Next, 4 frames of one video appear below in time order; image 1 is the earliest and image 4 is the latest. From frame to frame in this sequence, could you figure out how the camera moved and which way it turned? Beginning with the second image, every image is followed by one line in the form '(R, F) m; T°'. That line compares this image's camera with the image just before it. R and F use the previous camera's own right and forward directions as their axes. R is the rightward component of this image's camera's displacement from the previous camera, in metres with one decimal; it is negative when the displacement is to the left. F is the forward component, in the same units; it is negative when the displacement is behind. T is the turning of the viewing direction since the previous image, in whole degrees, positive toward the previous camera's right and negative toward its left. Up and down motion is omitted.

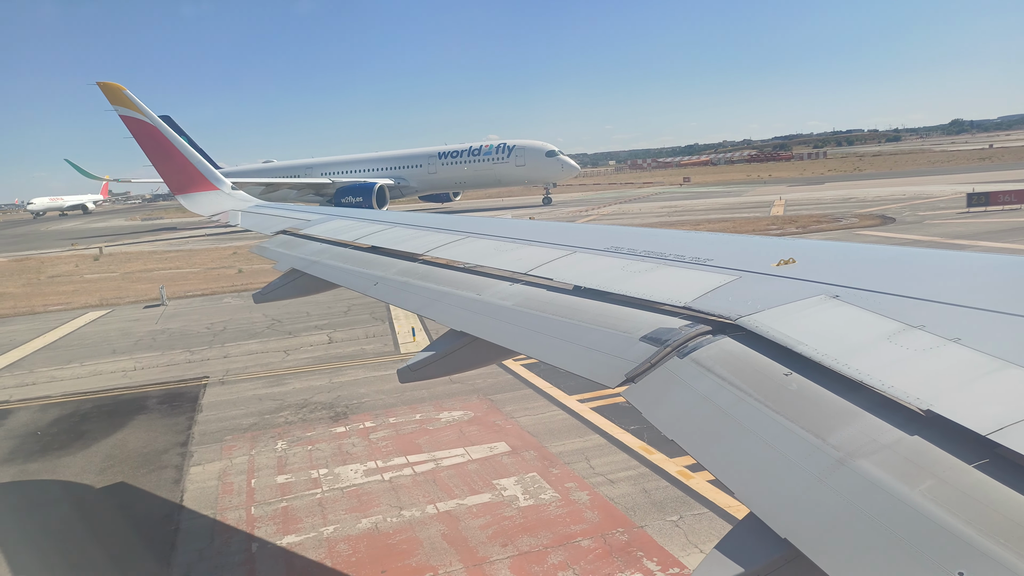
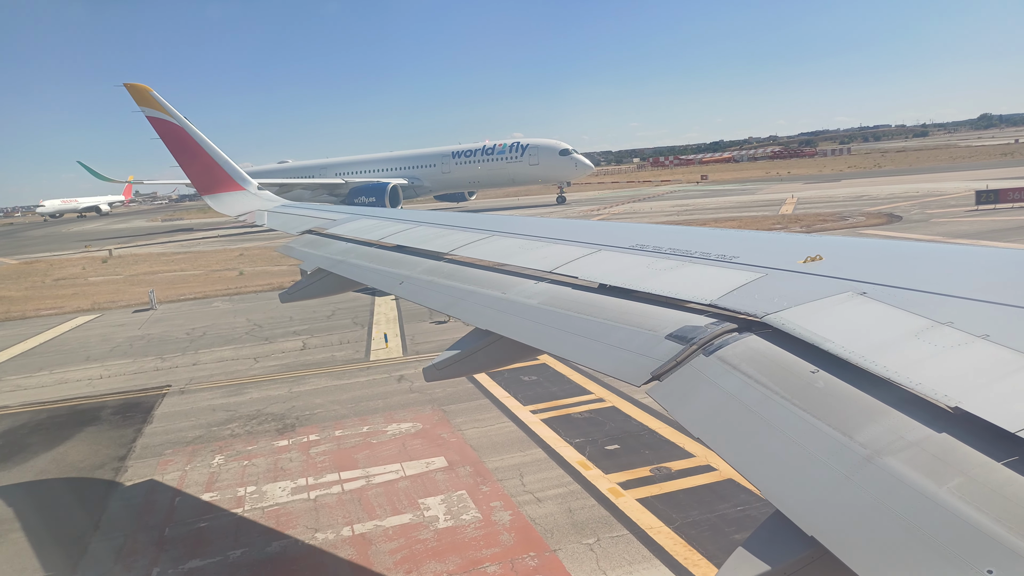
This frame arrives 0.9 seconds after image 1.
(+0.9, +0.3) m; -1°
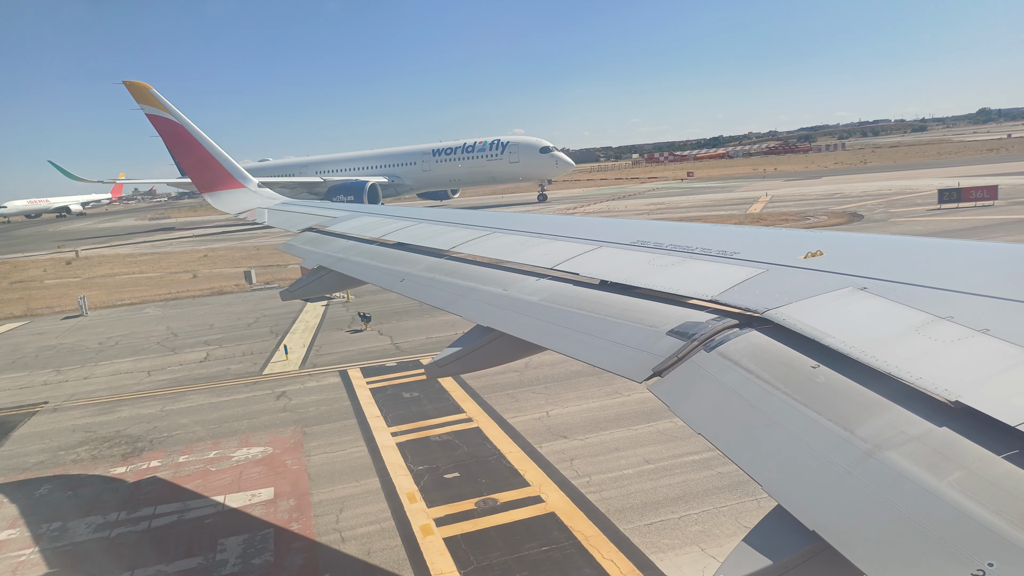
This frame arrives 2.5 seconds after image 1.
(+1.7, +0.4) m; +1°
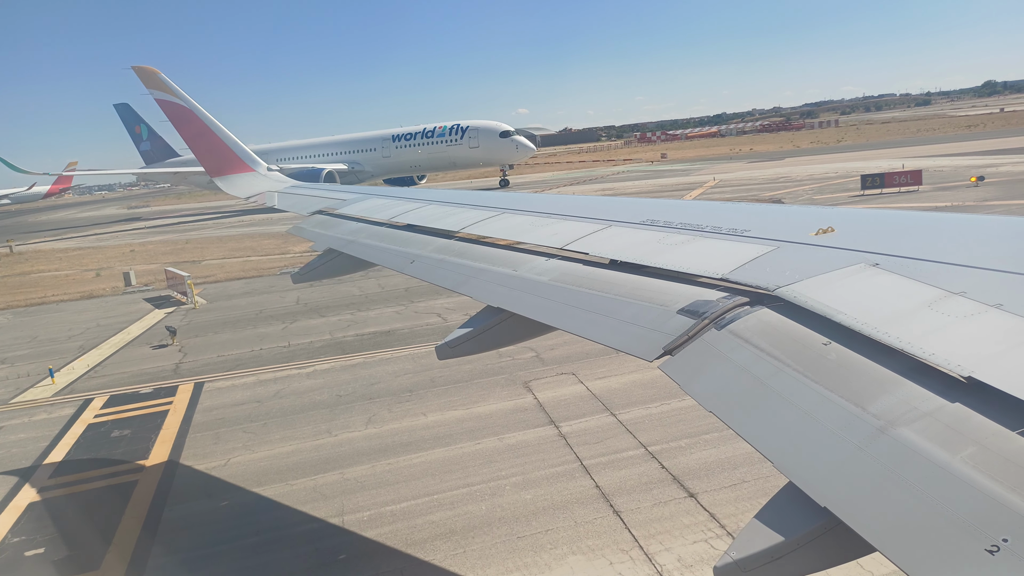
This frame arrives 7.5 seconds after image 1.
(+3.7, +0.9) m; +1°
